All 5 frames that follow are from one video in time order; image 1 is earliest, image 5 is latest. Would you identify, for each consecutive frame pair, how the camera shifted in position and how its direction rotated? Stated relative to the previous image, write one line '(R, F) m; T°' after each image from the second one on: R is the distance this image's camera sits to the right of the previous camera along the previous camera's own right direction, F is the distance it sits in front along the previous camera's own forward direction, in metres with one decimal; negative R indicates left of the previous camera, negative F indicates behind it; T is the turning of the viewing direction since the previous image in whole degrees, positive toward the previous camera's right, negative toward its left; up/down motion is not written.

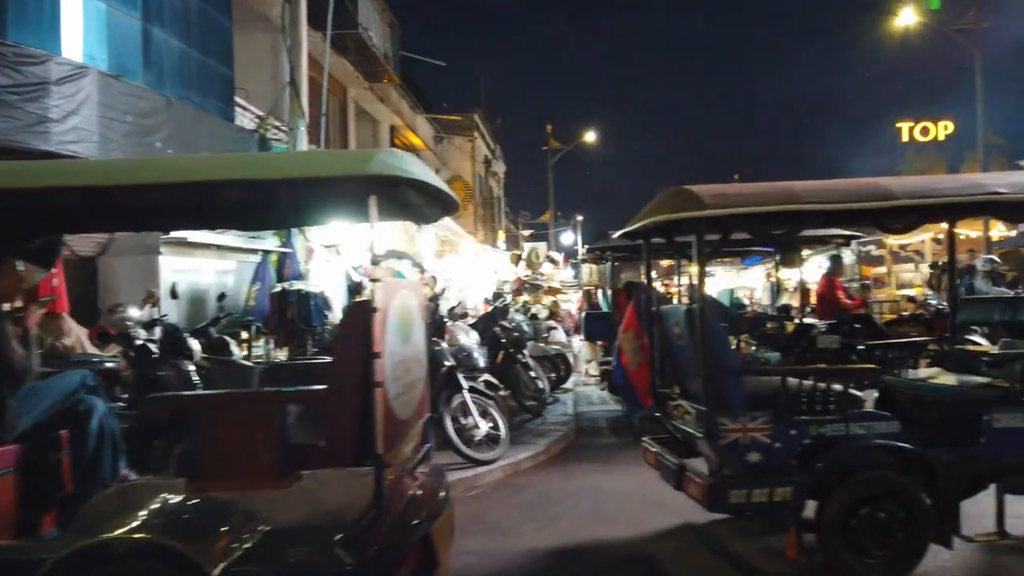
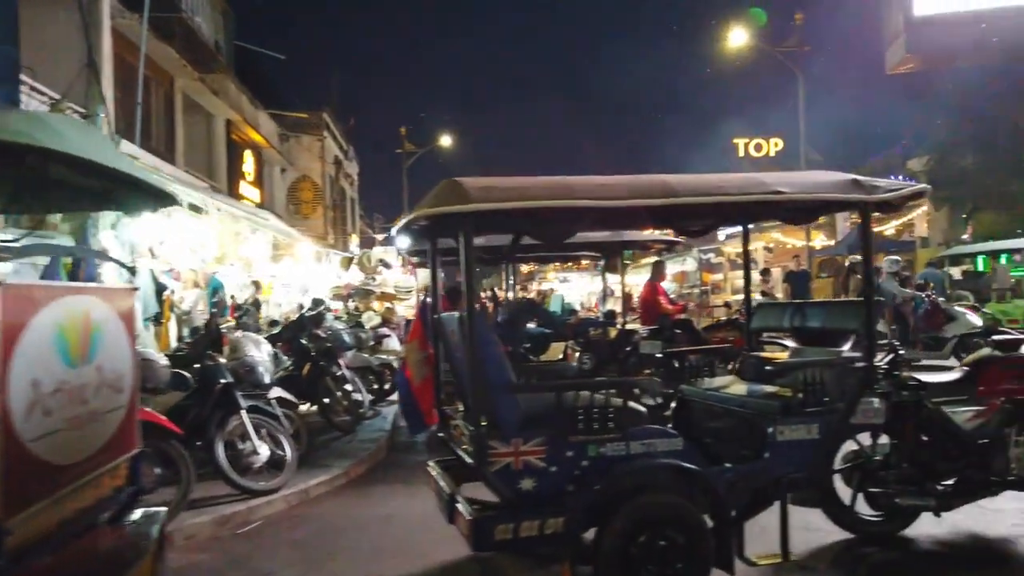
(+0.5, +0.5) m; +10°
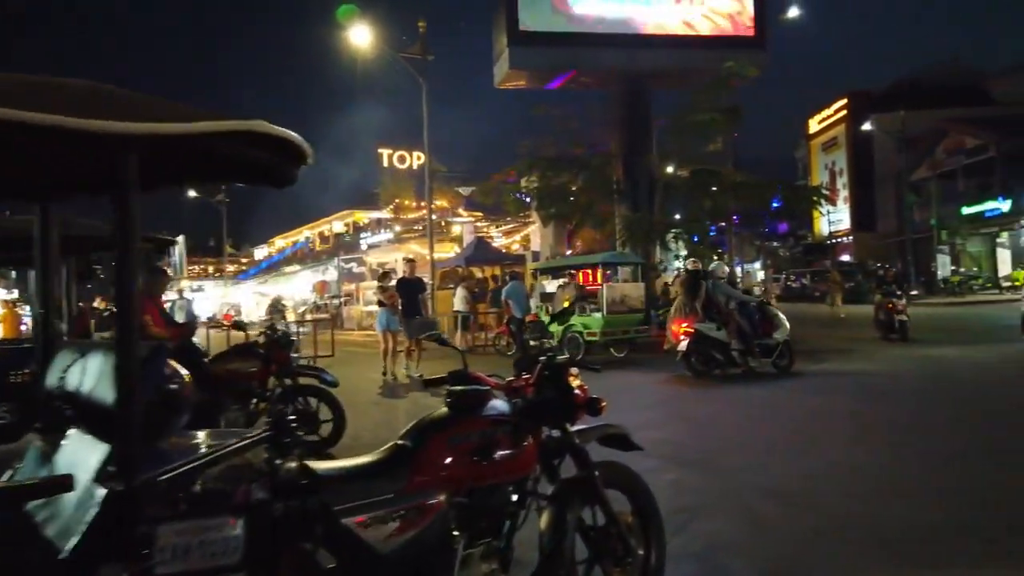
(+1.8, +1.8) m; +25°
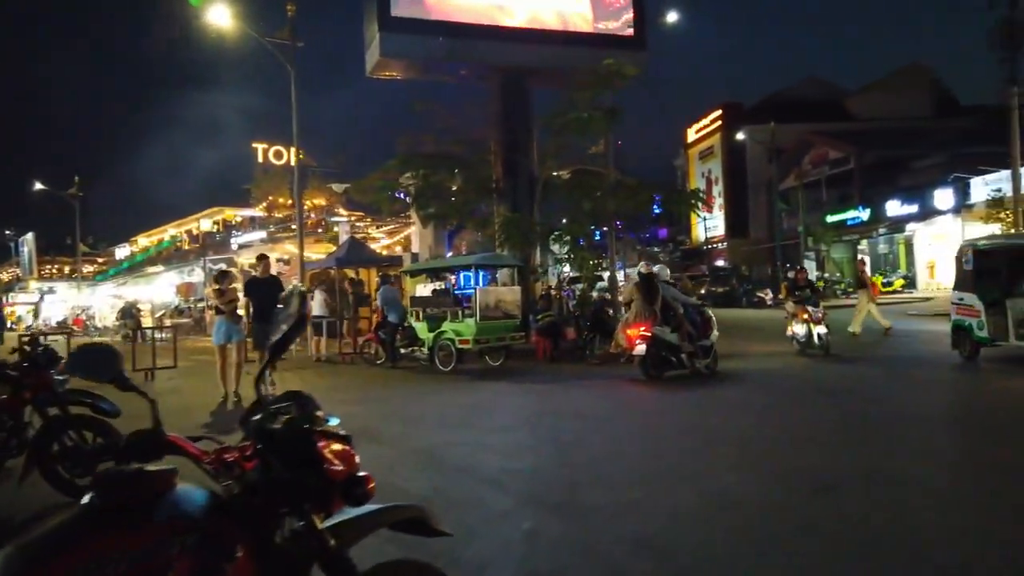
(+0.4, +1.1) m; +8°
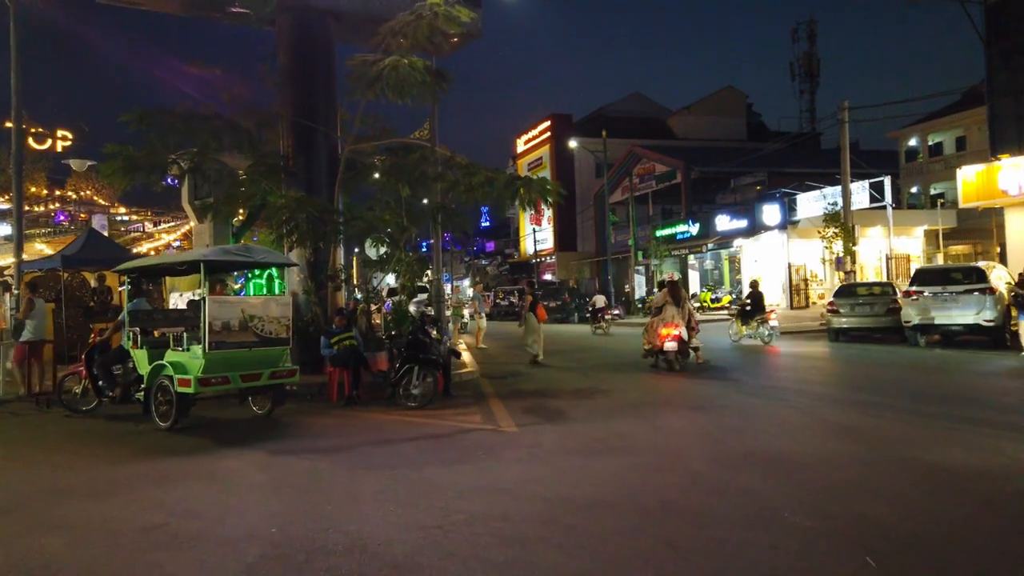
(+0.6, +4.5) m; +13°
